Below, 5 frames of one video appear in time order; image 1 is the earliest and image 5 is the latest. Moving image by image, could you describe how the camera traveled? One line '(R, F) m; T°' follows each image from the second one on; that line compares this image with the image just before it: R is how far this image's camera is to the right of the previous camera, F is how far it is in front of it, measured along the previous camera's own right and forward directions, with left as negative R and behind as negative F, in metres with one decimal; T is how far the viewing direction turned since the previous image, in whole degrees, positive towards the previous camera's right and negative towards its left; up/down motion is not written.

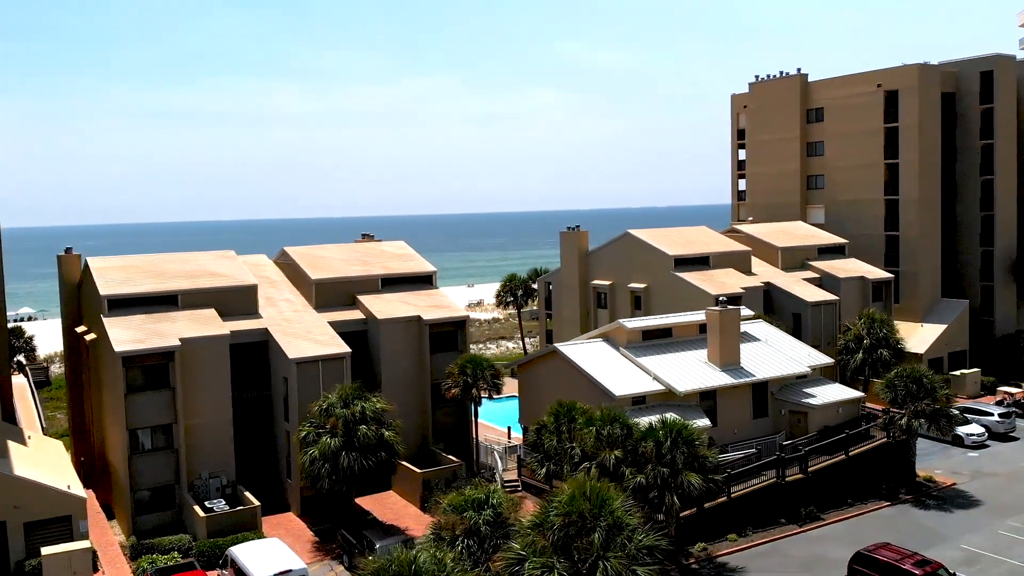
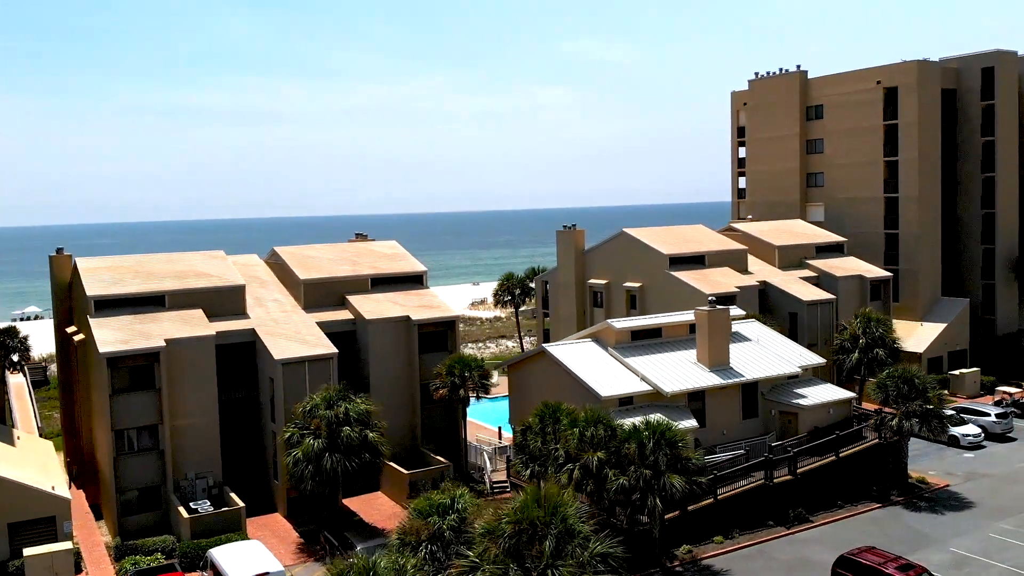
(+0.9, +0.2) m; -1°
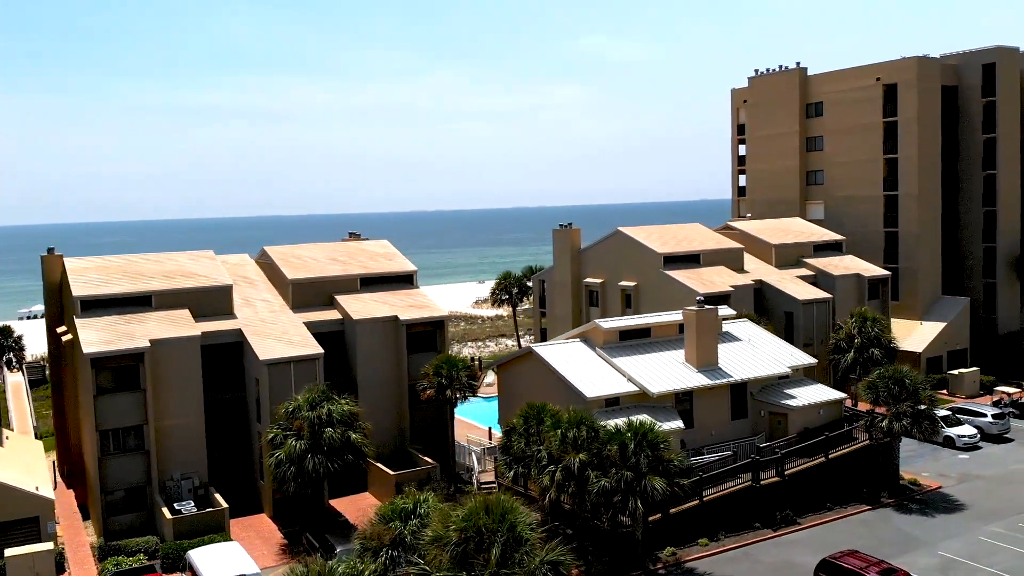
(+1.0, +0.2) m; -1°
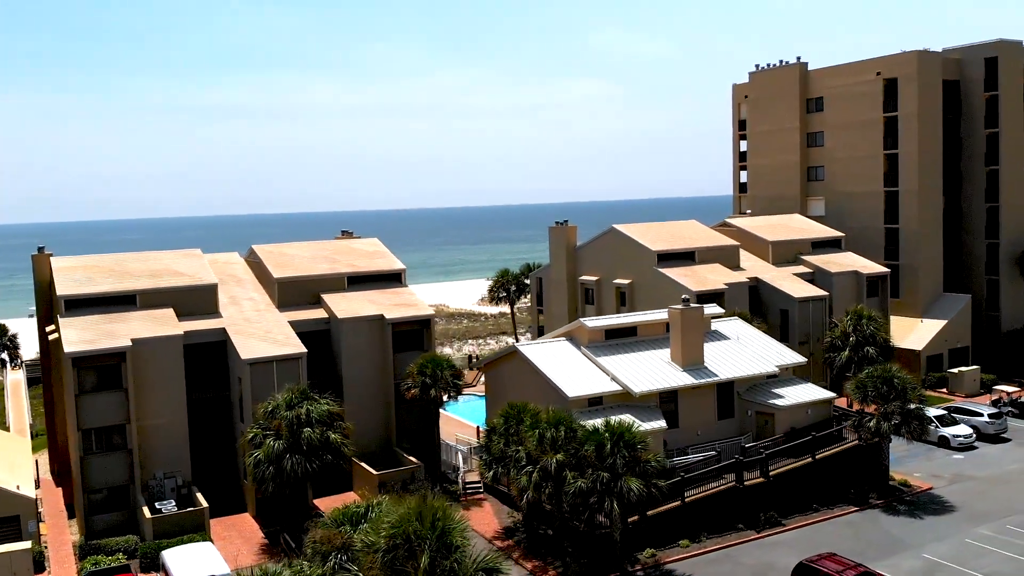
(+1.2, +0.3) m; -1°
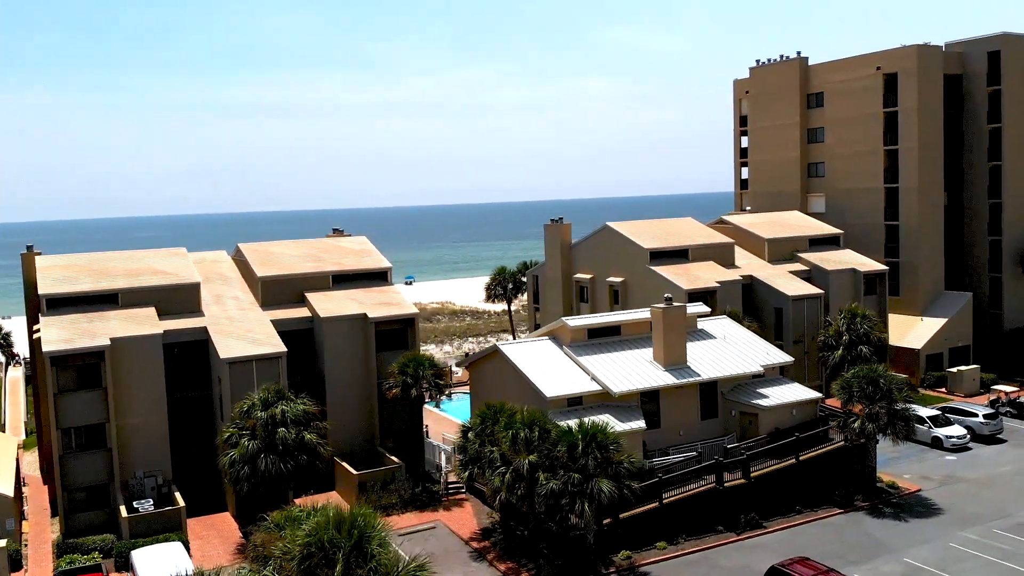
(+1.4, +0.3) m; -1°
